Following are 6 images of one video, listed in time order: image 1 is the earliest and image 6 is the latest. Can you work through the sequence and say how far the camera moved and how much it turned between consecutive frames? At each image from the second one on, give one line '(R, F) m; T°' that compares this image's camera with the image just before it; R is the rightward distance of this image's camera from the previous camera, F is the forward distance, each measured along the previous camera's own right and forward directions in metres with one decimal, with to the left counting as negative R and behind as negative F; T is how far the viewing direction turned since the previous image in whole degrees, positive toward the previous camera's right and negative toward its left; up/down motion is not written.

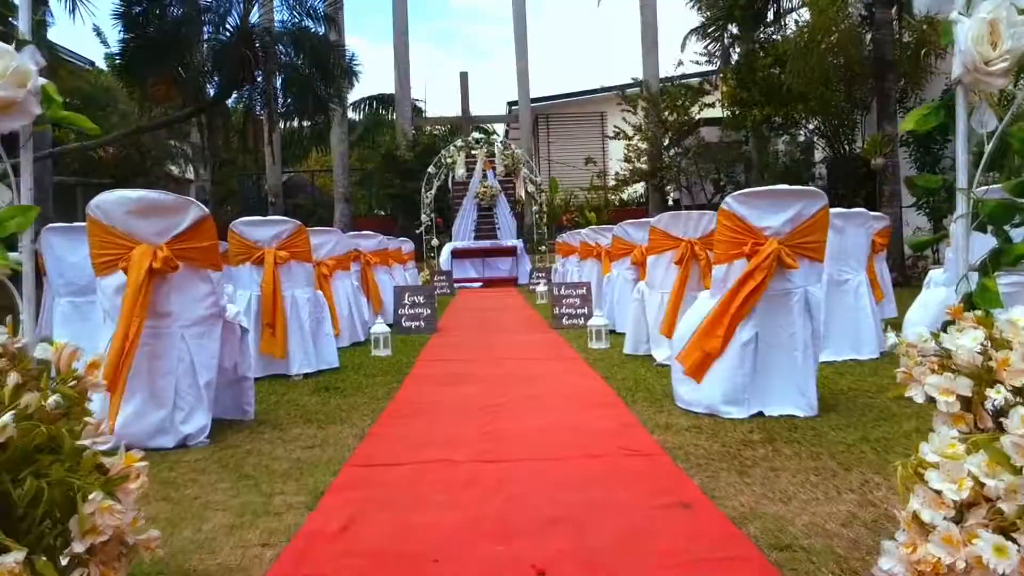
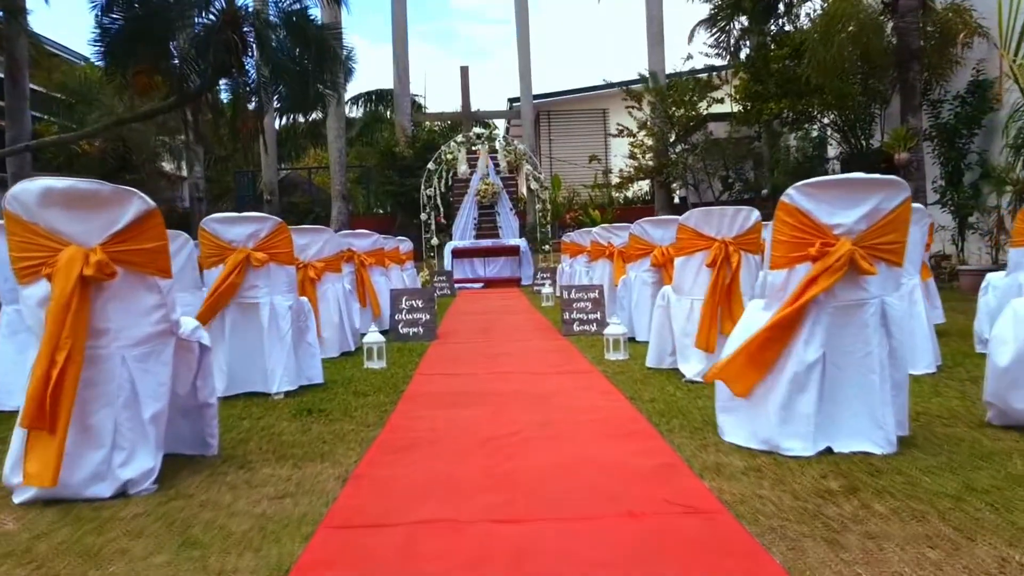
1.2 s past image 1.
(-0.1, +0.7) m; 0°
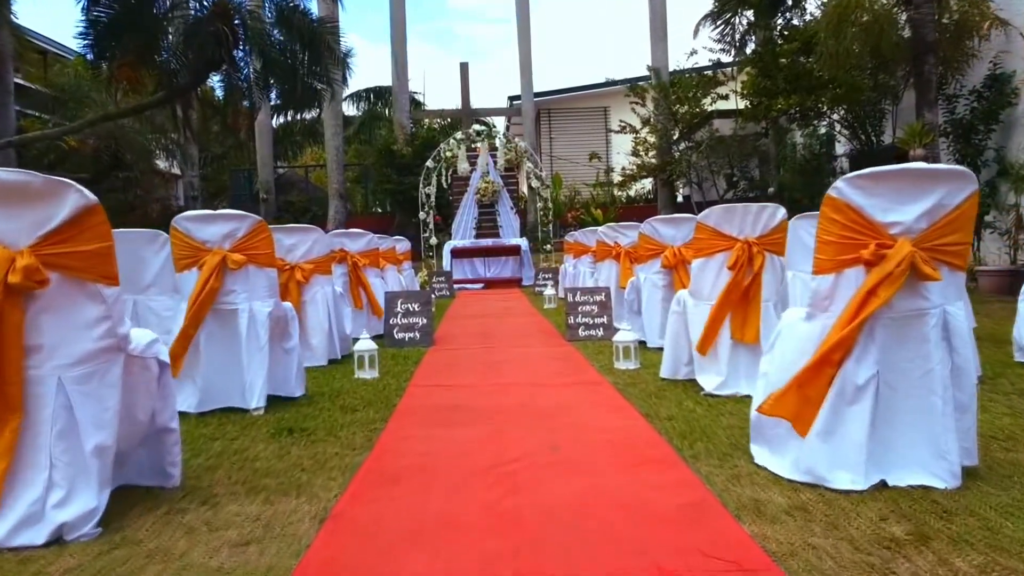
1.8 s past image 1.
(0.0, +0.5) m; 0°
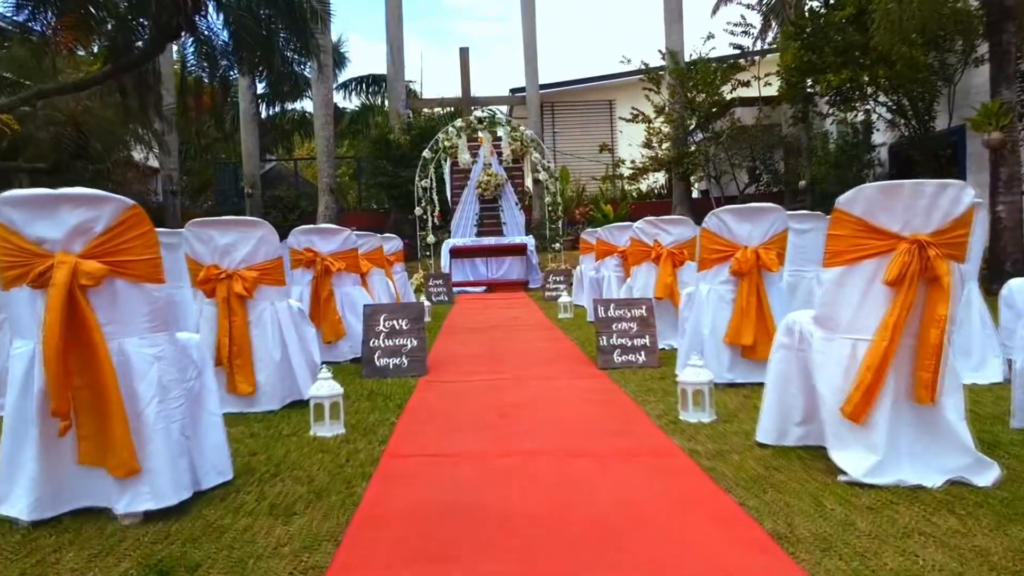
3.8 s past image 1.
(-0.1, +1.8) m; 0°
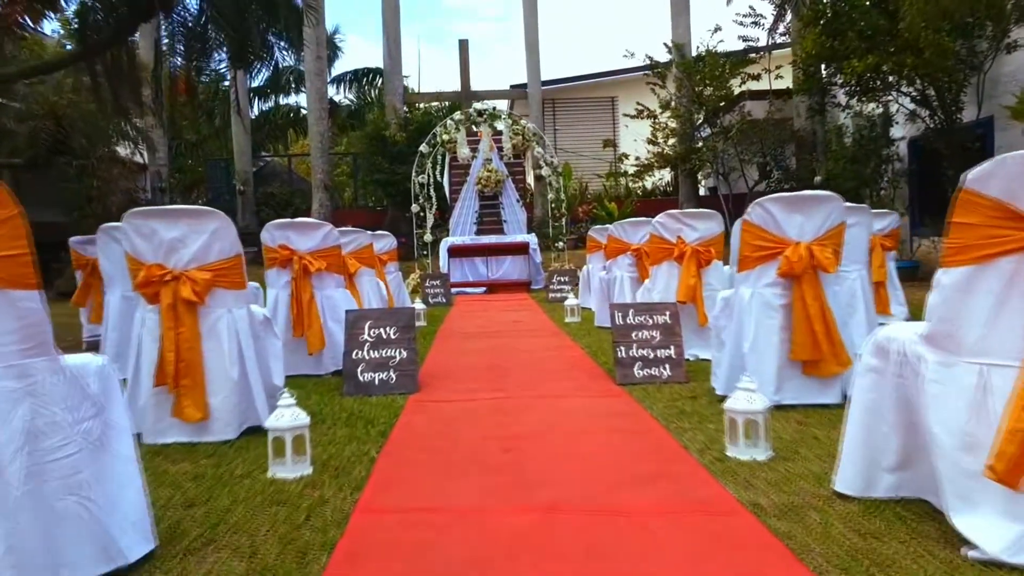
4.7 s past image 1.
(0.0, +0.8) m; 0°
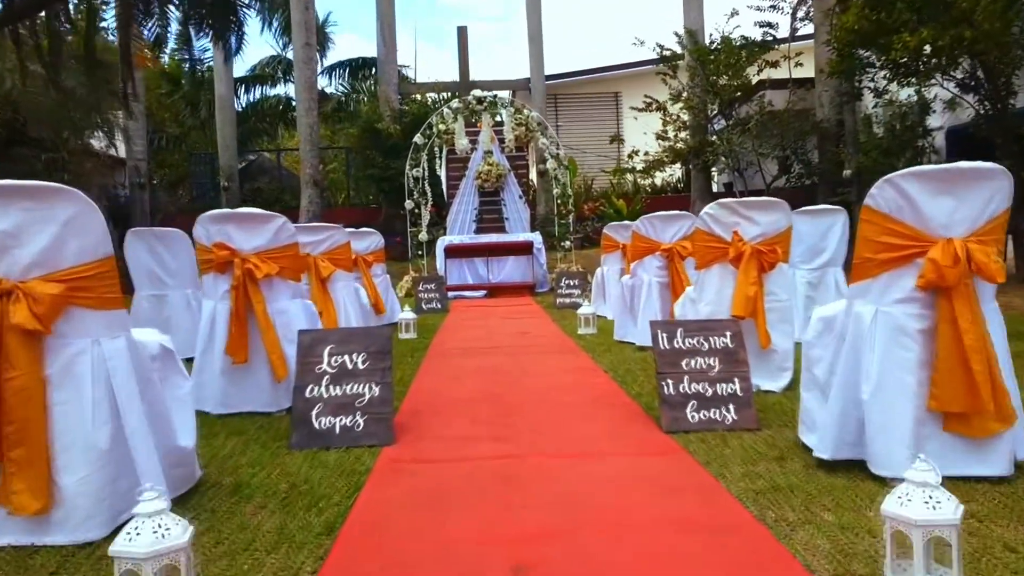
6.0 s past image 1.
(0.0, +1.4) m; 0°
